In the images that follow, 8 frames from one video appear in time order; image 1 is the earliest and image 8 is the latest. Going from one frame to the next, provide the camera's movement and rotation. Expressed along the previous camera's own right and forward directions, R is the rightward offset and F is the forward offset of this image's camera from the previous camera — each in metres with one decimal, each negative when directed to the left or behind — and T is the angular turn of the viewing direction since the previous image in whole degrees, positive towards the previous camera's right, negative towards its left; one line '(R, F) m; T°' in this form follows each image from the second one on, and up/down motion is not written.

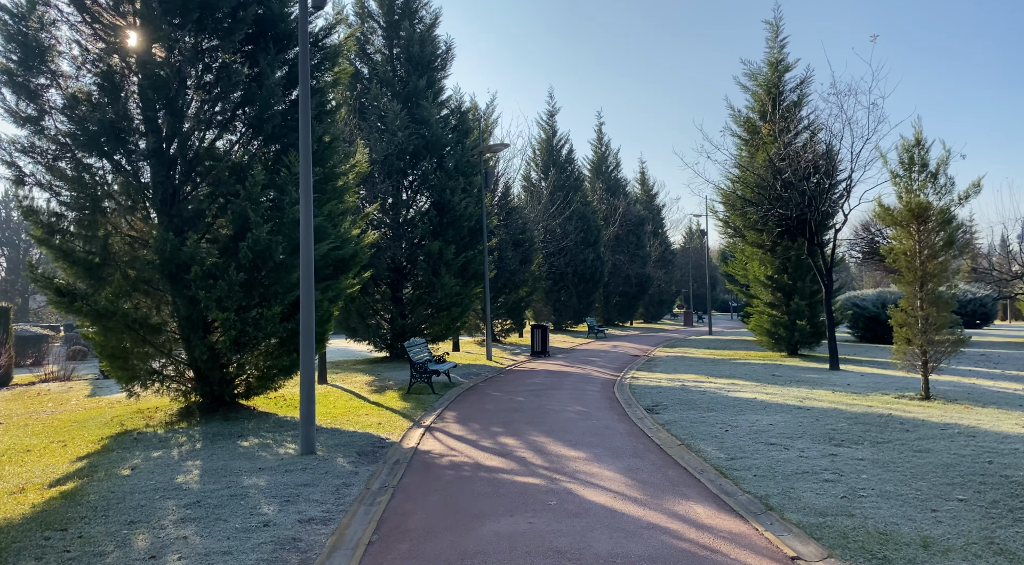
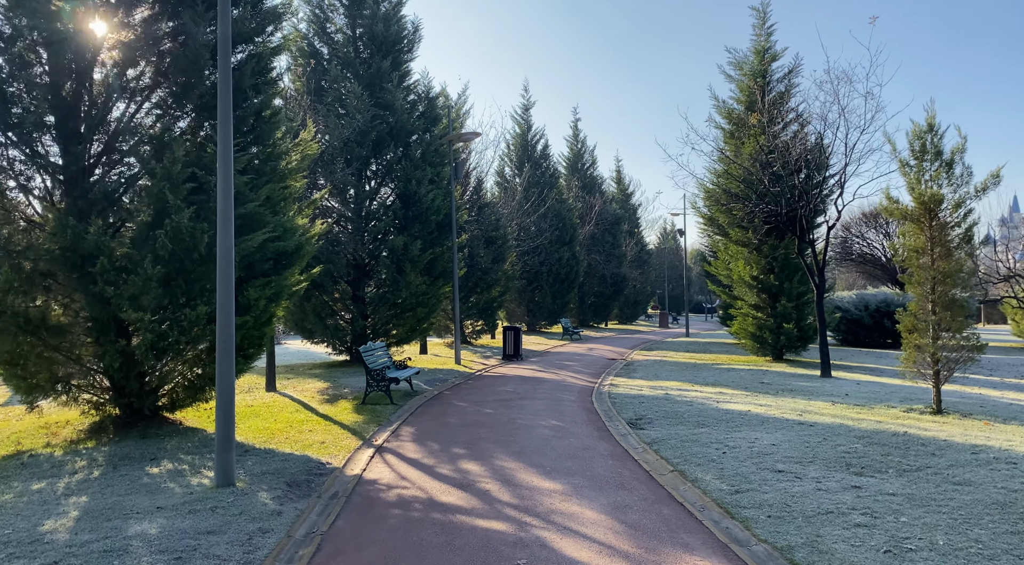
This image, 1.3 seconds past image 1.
(+0.1, +1.2) m; +2°
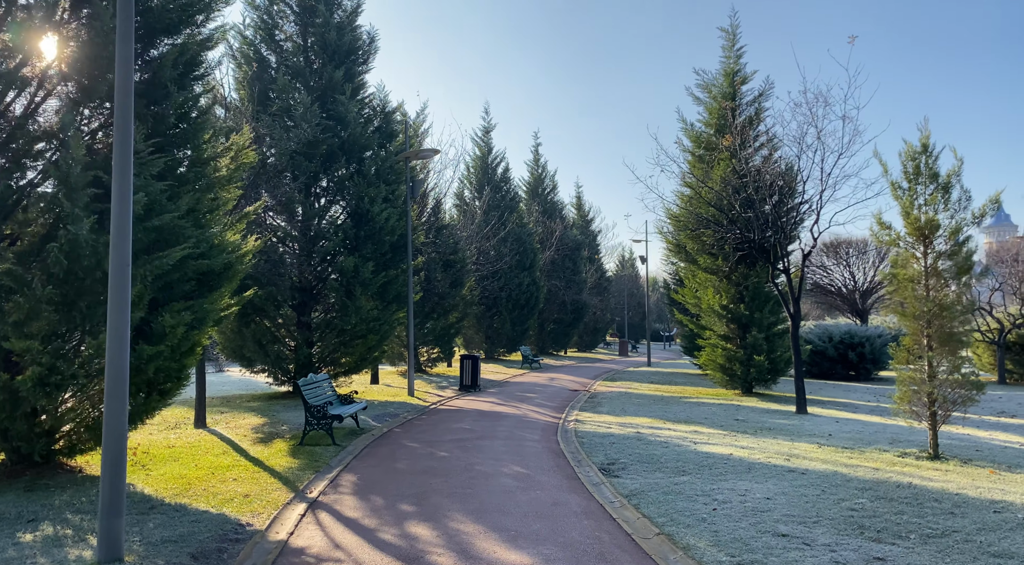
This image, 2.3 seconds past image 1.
(0.0, +1.0) m; +3°
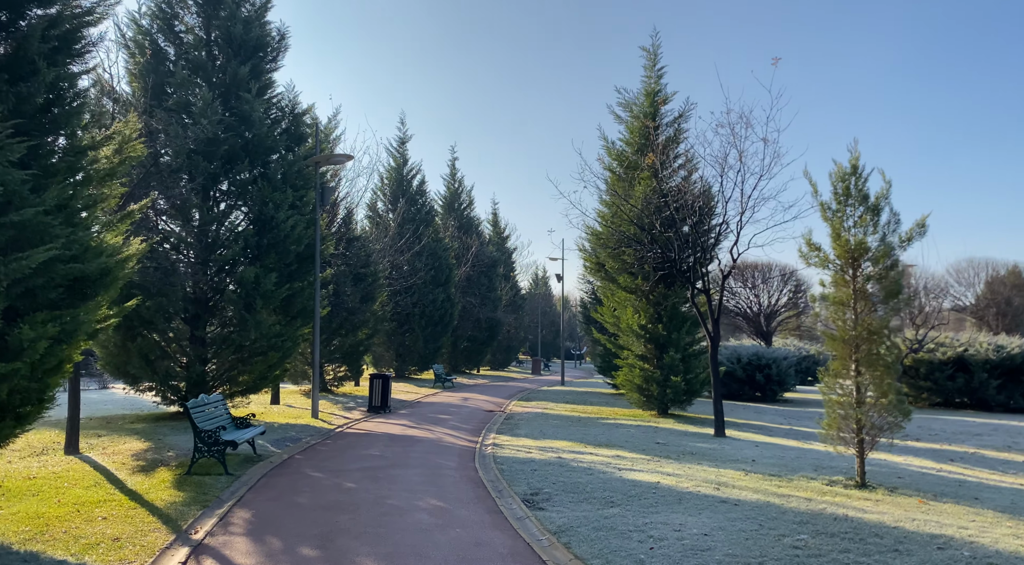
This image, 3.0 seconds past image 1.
(-0.1, +0.6) m; +7°
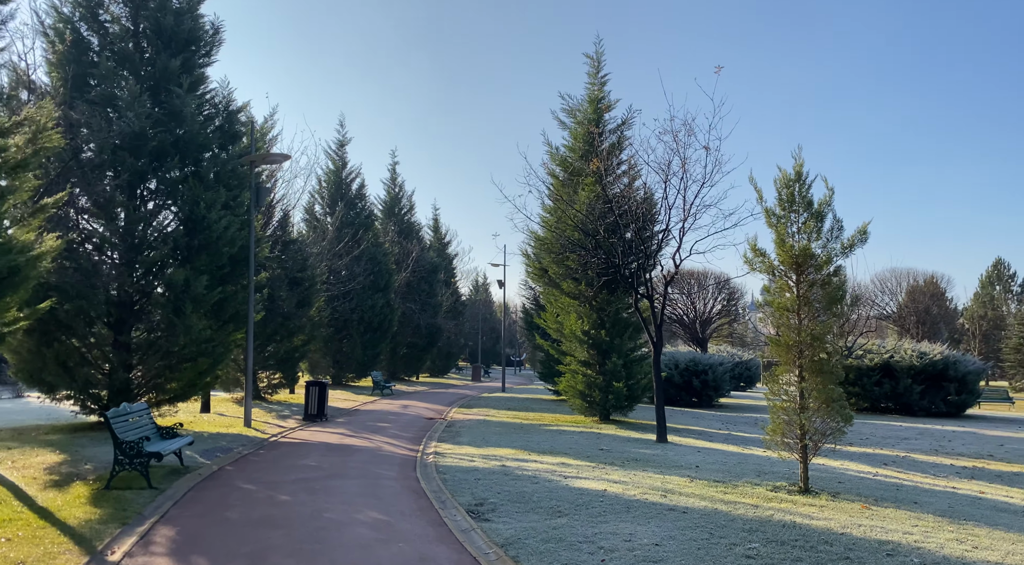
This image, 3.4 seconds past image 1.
(-0.1, +0.2) m; +5°
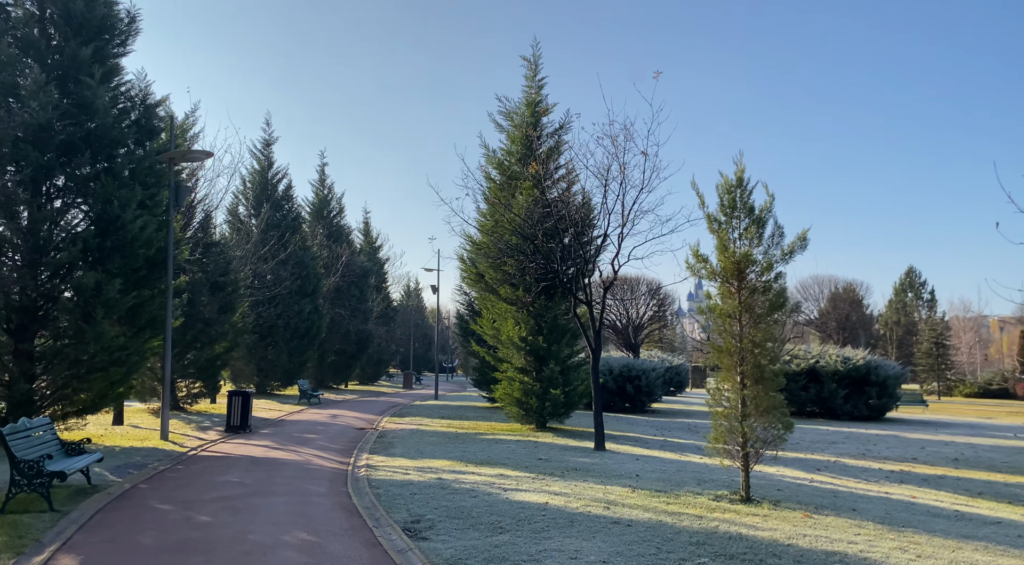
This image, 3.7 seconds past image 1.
(-0.1, +0.3) m; +6°
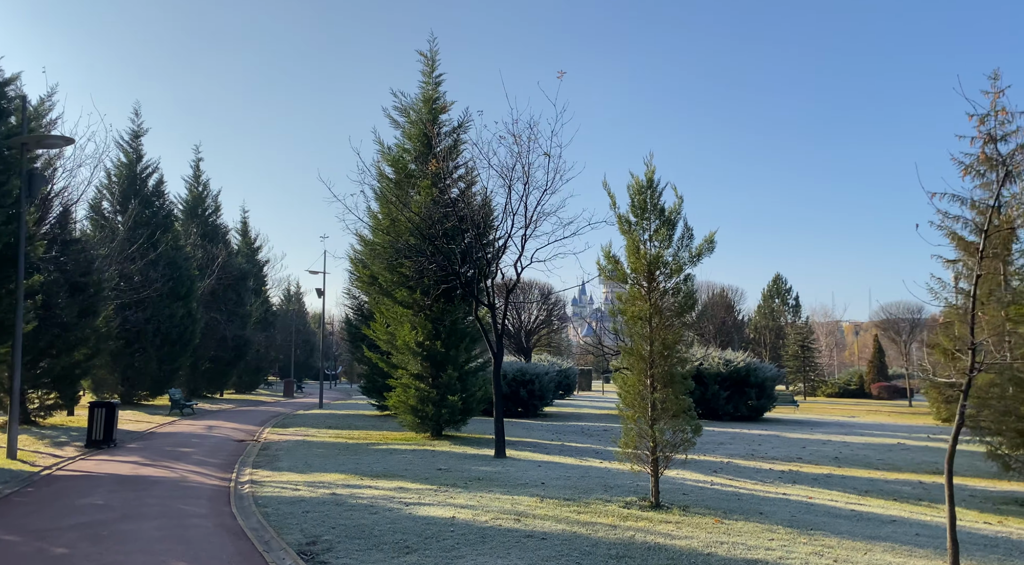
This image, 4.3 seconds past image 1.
(-0.2, +0.4) m; +9°
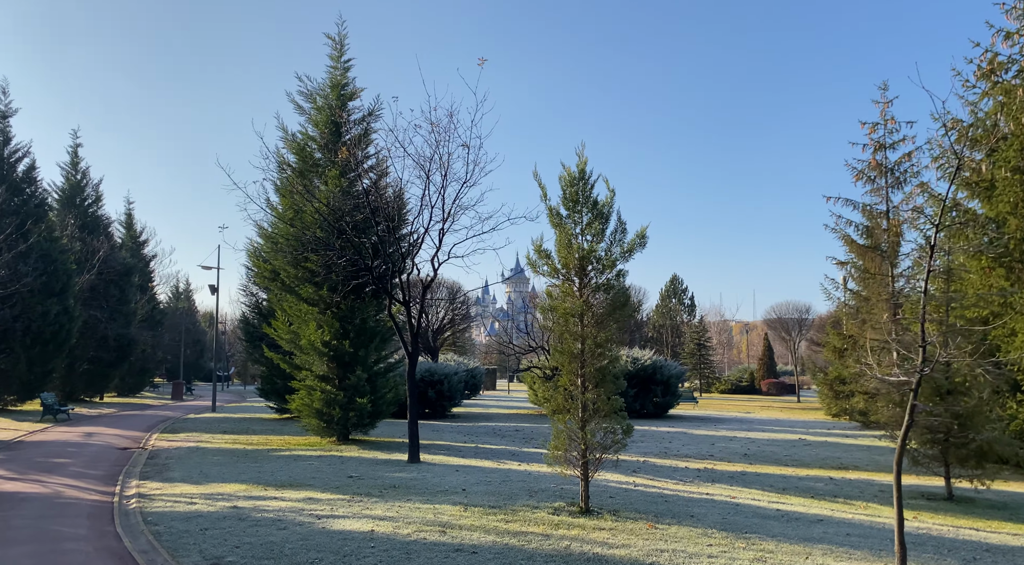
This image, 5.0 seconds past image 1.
(-0.2, +0.4) m; +8°
